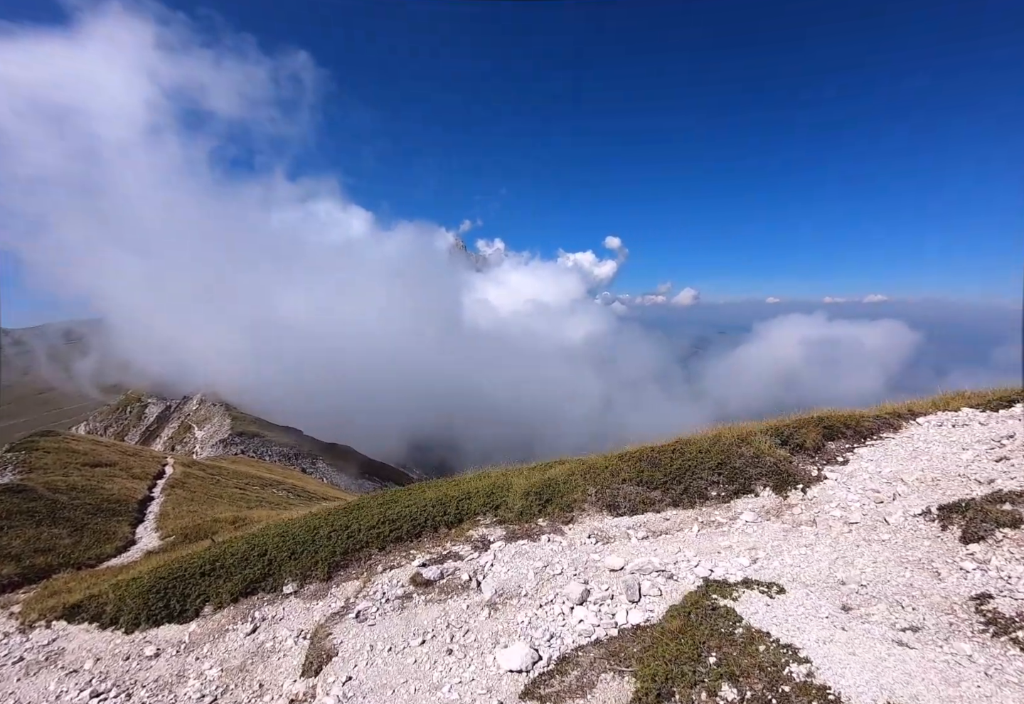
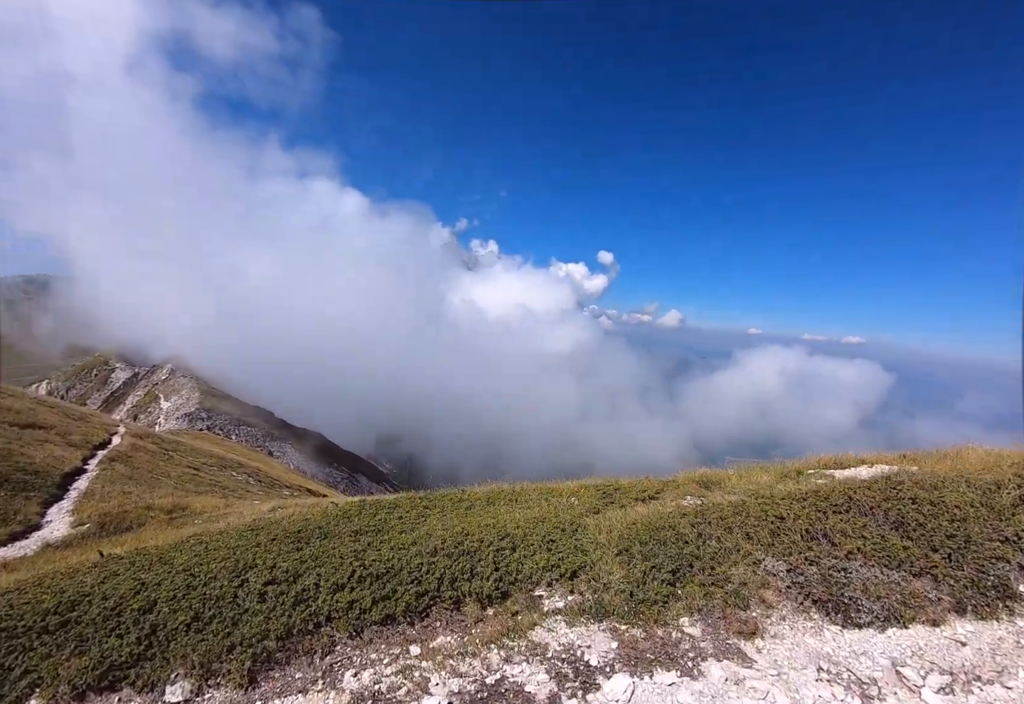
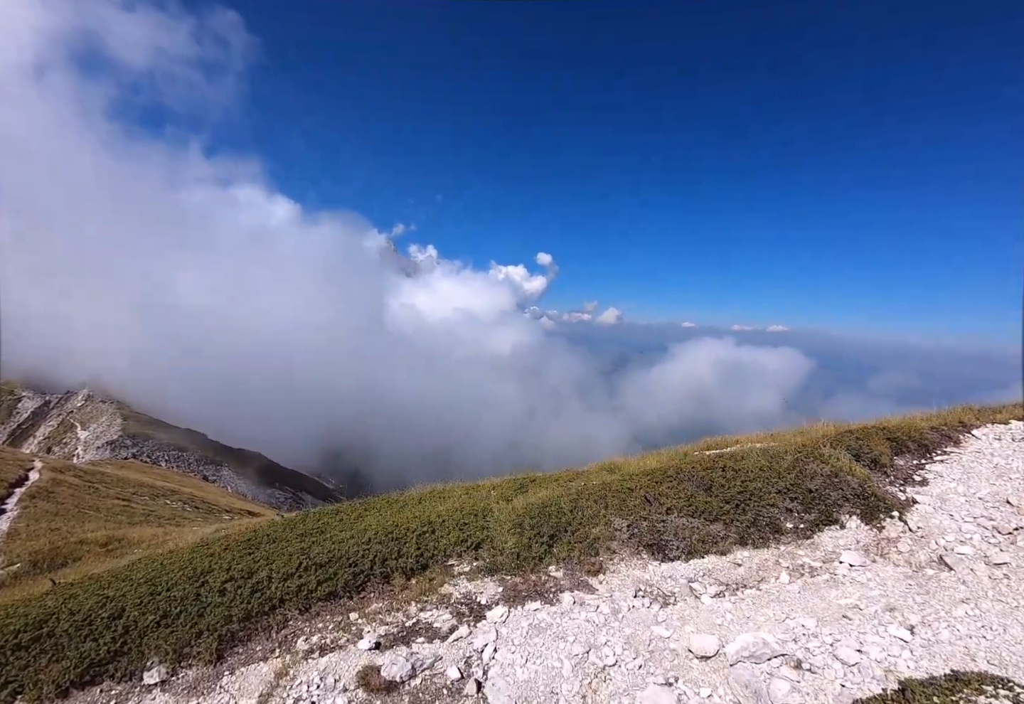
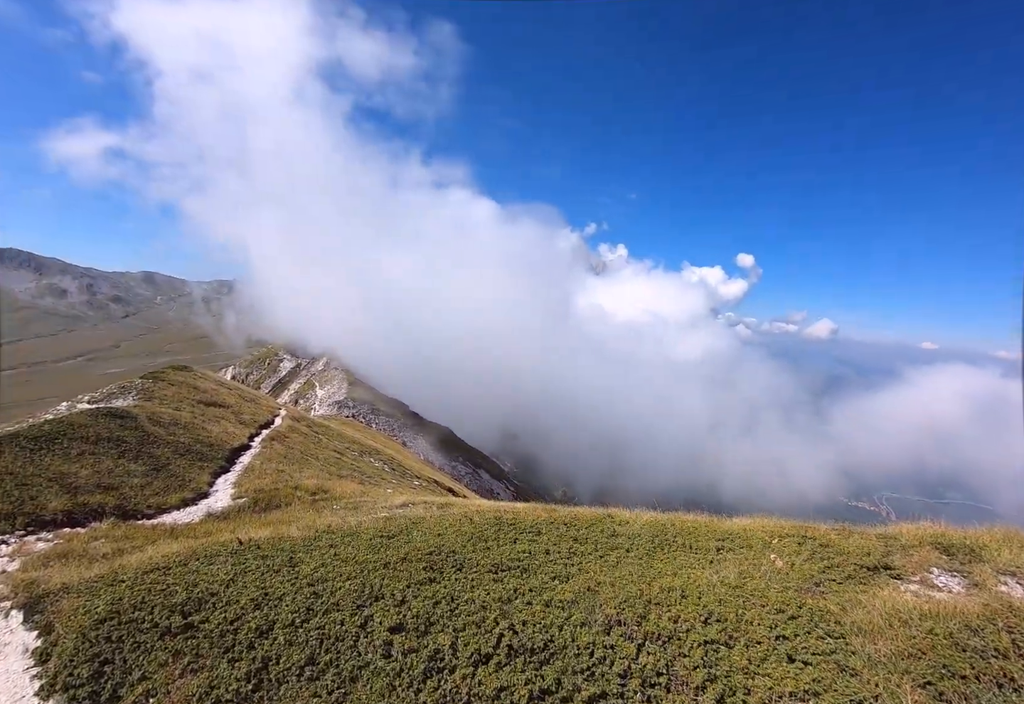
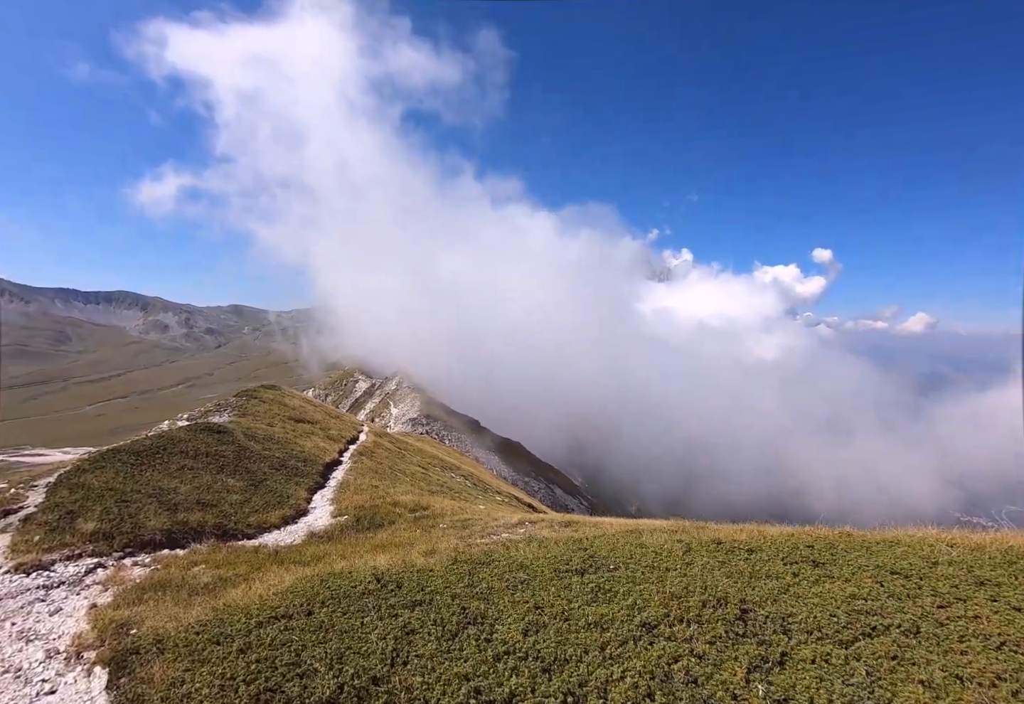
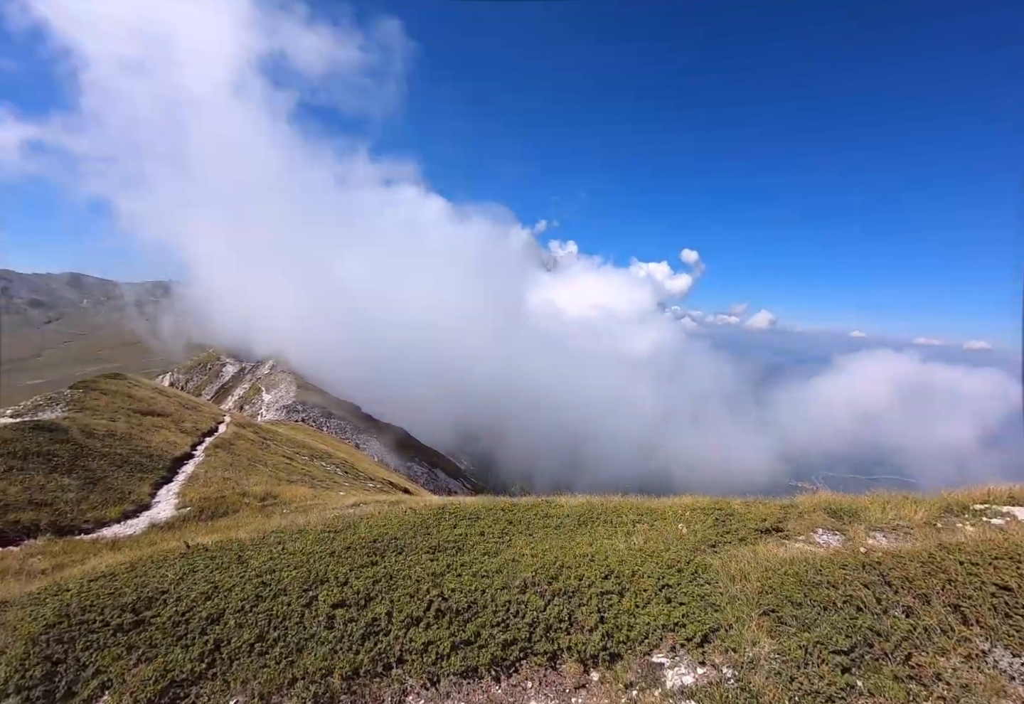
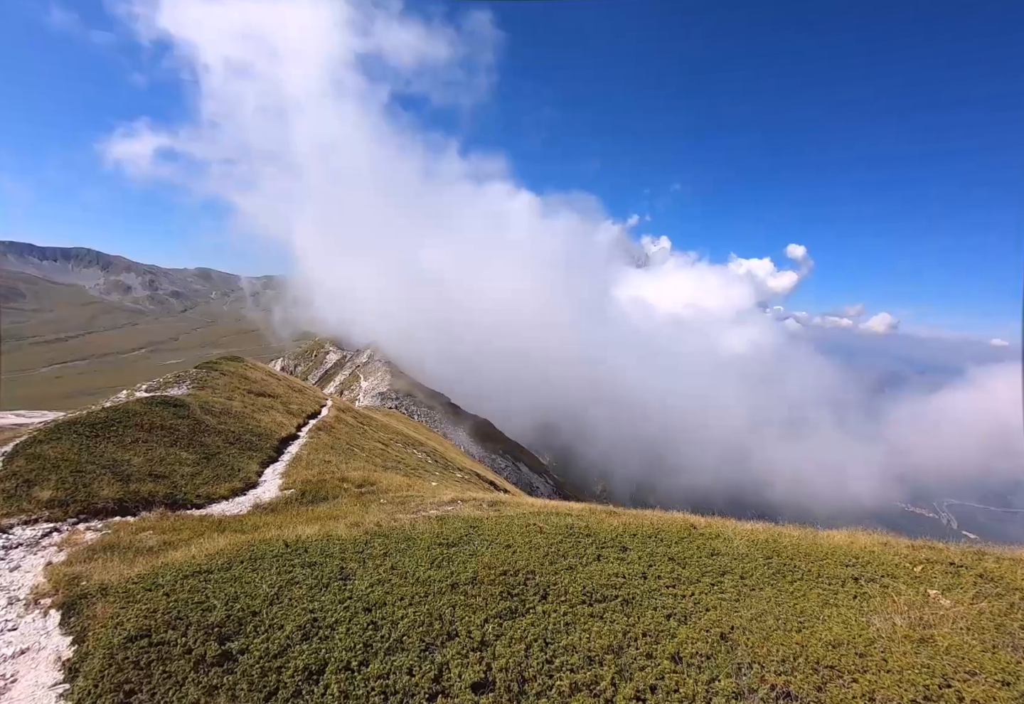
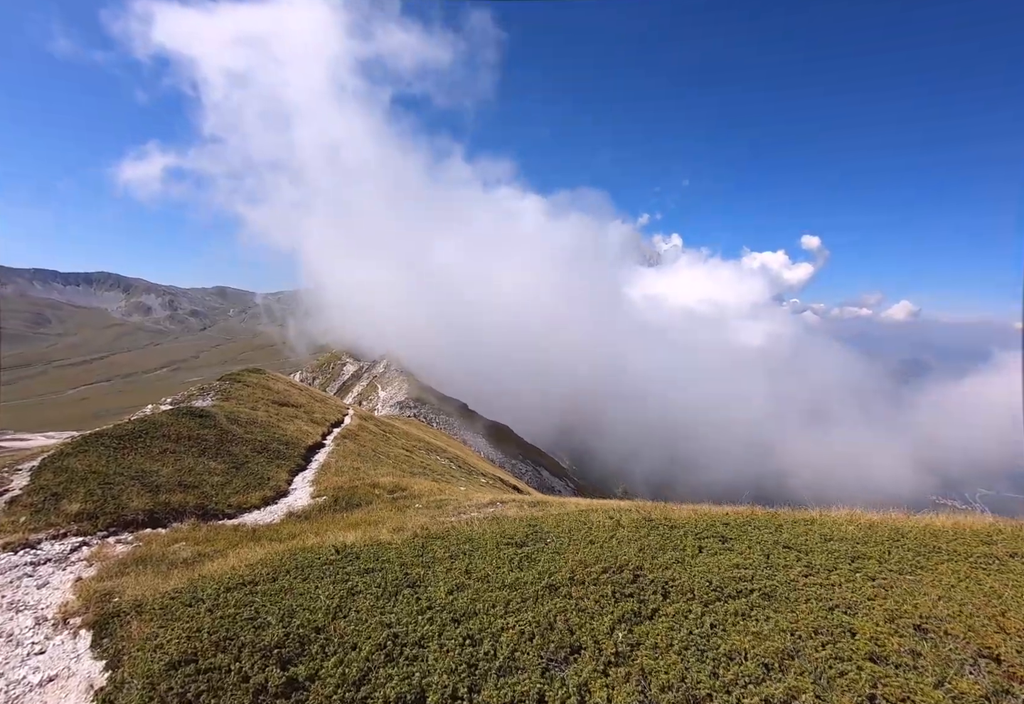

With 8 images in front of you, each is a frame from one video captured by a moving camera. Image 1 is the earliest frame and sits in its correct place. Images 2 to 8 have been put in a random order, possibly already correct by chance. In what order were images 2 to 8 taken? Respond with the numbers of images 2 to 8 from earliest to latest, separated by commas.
3, 2, 6, 4, 7, 8, 5
